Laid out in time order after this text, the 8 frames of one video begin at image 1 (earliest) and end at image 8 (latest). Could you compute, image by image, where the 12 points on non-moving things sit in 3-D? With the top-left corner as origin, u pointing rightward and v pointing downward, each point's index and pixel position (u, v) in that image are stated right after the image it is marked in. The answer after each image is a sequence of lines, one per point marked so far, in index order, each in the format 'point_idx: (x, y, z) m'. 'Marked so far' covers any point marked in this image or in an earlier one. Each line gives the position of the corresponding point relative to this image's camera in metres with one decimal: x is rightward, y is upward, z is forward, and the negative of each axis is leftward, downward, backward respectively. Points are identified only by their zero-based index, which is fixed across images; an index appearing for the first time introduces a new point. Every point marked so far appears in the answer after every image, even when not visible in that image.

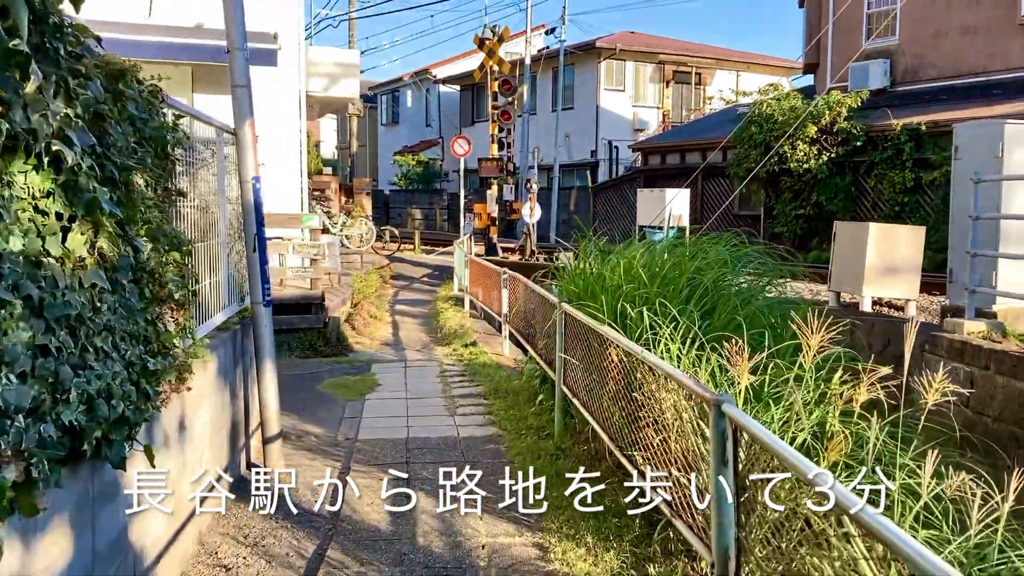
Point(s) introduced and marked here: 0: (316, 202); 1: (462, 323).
0: (-3.6, +1.6, +16.5) m
1: (-0.6, -0.4, +9.8) m
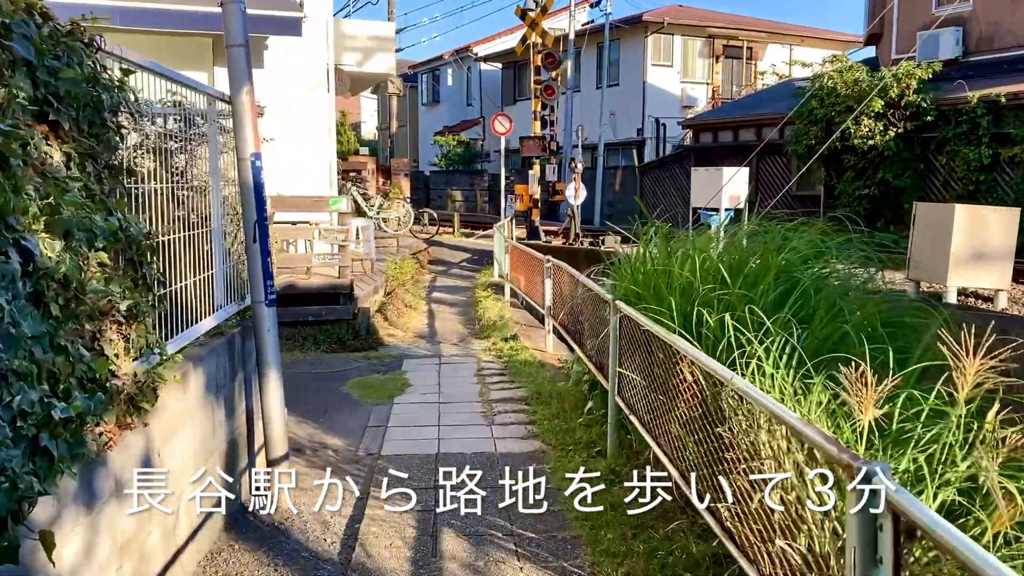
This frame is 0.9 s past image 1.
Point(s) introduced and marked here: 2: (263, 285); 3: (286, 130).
0: (-2.8, +1.9, +15.9) m
1: (-0.1, -0.3, +9.1) m
2: (-1.1, 0.0, +3.9) m
3: (-2.7, +1.6, +8.8) m
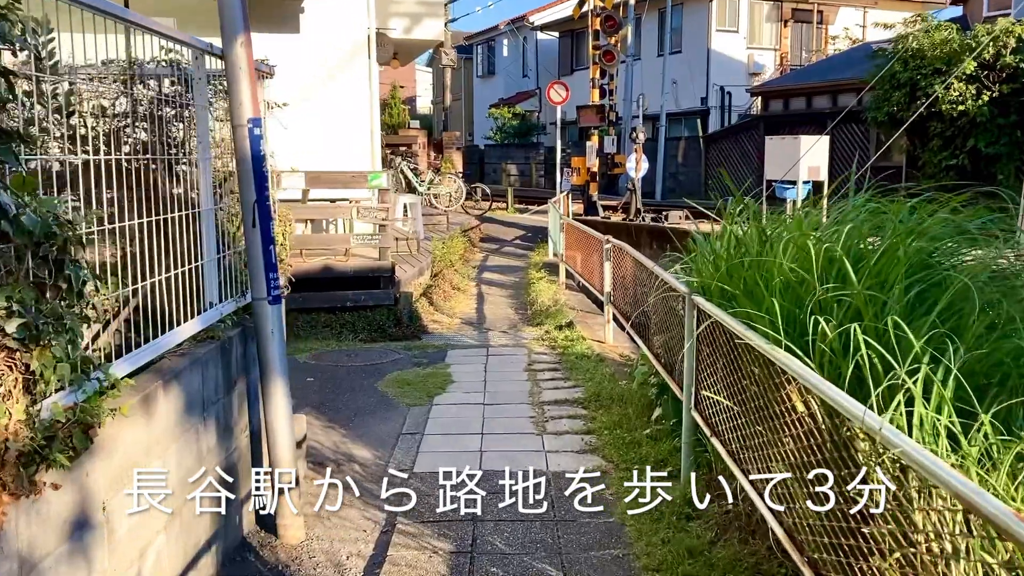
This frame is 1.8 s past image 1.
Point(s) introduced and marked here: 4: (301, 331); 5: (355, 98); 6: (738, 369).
0: (-1.9, +2.2, +15.3) m
1: (+0.4, -0.1, +8.4) m
2: (-0.9, 0.0, +3.2) m
3: (-2.2, +1.7, +8.2) m
4: (-1.7, -0.3, +7.1) m
5: (-1.9, +1.7, +8.3) m
6: (+0.8, -0.3, +3.0) m
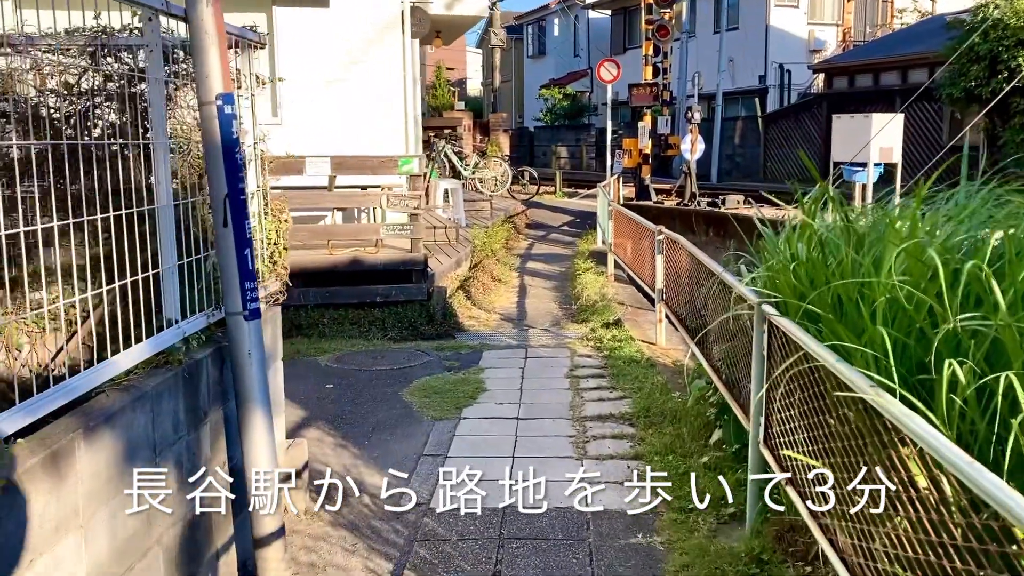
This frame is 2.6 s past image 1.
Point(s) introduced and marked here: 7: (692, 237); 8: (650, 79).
0: (-1.1, +2.4, +14.7) m
1: (+0.8, 0.0, +7.8) m
2: (-0.8, 0.0, +2.7) m
3: (-1.8, +1.8, +7.6) m
4: (-1.4, -0.3, +6.6) m
5: (-1.5, +1.8, +7.7) m
6: (+0.8, -0.3, +2.4) m
7: (+2.4, +0.7, +11.6) m
8: (+2.1, +3.2, +13.6) m
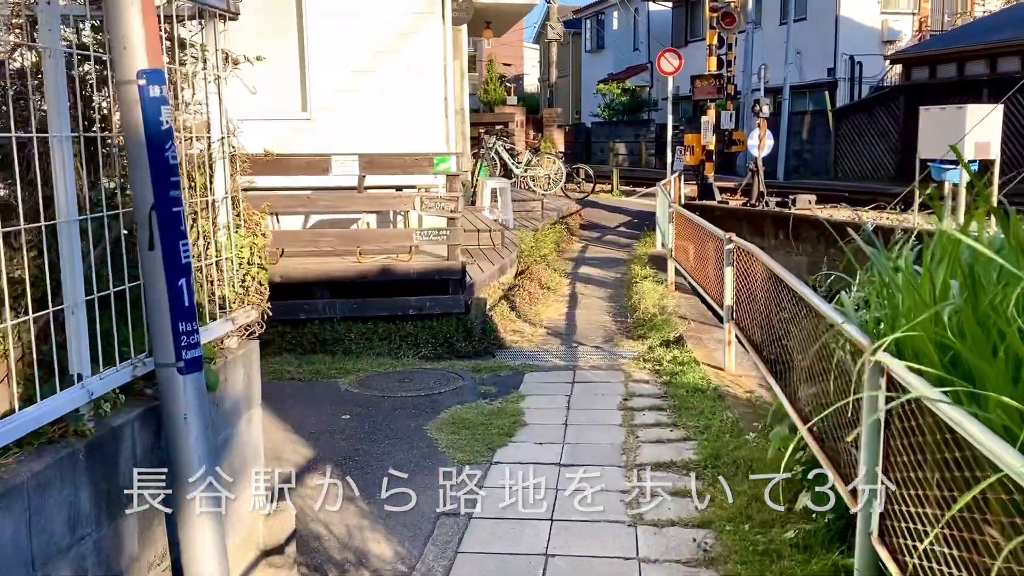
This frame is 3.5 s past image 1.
0: (-0.2, +2.4, +14.0) m
1: (+1.2, -0.1, +7.0) m
2: (-0.7, -0.1, +2.0) m
3: (-1.4, +1.7, +7.0) m
4: (-1.1, -0.4, +6.0) m
5: (-1.1, +1.7, +7.1) m
6: (+0.9, -0.4, +1.6) m
7: (+3.0, +0.6, +10.7) m
8: (+2.9, +3.1, +12.7) m
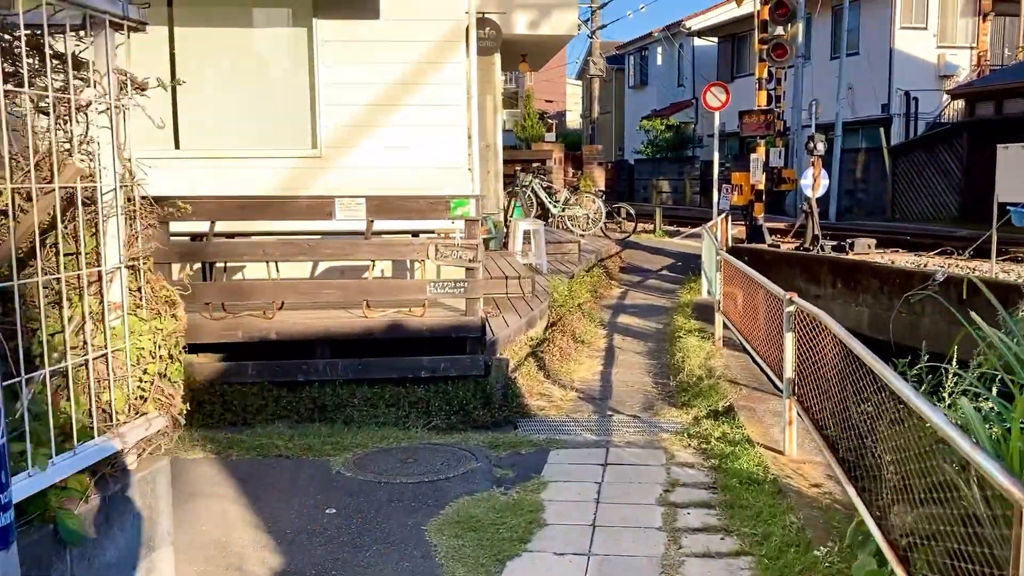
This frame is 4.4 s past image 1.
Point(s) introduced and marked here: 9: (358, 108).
0: (+0.3, +1.7, +13.4) m
1: (+1.4, -0.5, +6.2) m
2: (-0.8, -0.3, +1.3) m
3: (-1.2, +1.3, +6.4) m
4: (-0.9, -0.7, +5.3) m
5: (-0.9, +1.3, +6.4) m
6: (+0.8, -0.6, +0.8) m
7: (+3.4, 0.0, +9.9) m
8: (+3.4, +2.4, +11.9) m
9: (-1.1, +1.3, +6.4) m
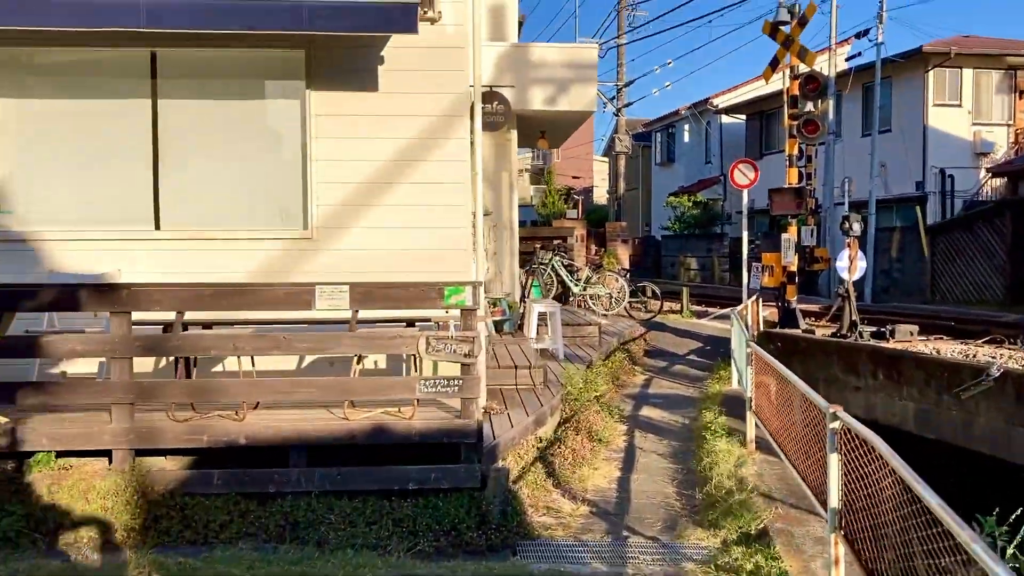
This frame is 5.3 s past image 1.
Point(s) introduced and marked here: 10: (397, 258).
0: (+0.6, +0.5, +12.9) m
1: (+1.4, -1.1, +5.5) m
2: (-0.9, -0.5, +0.7) m
3: (-1.2, +0.7, +5.9) m
4: (-0.9, -1.2, +4.6) m
5: (-0.8, +0.7, +5.9) m
6: (+0.6, -0.8, +0.1) m
7: (+3.5, -0.9, +9.1) m
8: (+3.6, +1.3, +11.3) m
9: (-1.0, +0.7, +5.9) m
10: (-0.8, +0.2, +6.0) m
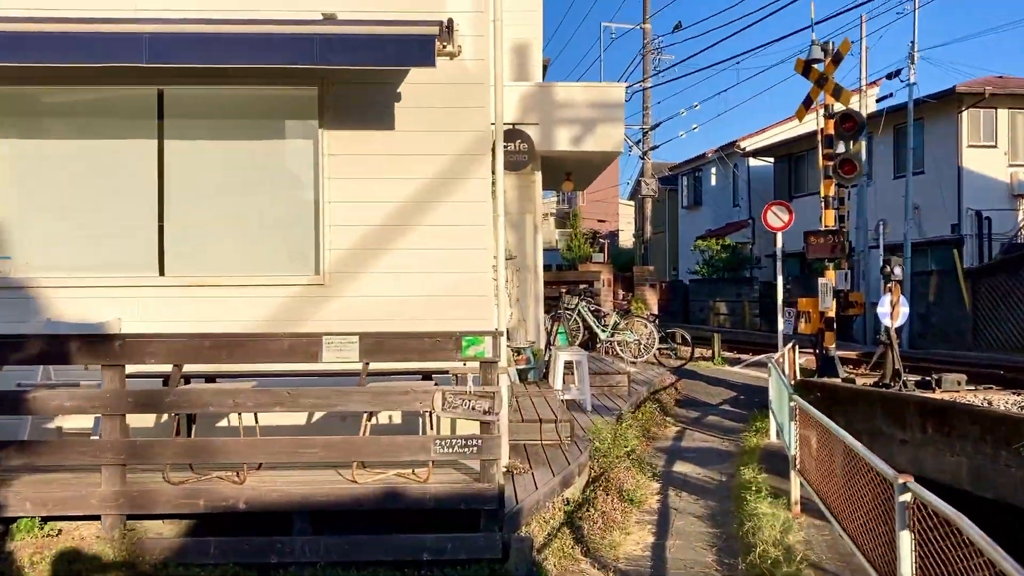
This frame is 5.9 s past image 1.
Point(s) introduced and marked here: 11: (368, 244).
0: (+1.0, -0.1, +12.4) m
1: (+1.5, -1.4, +5.0) m
2: (-0.9, -0.5, +0.3) m
3: (-1.0, +0.4, +5.6) m
4: (-0.8, -1.5, +4.2) m
5: (-0.7, +0.4, +5.6) m
6: (+0.6, -0.8, -0.3) m
7: (+3.7, -1.4, +8.5) m
8: (+3.9, +0.8, +10.9) m
9: (-0.9, +0.4, +5.6) m
10: (-0.6, -0.1, +5.6) m
11: (-0.9, +0.3, +5.6) m
